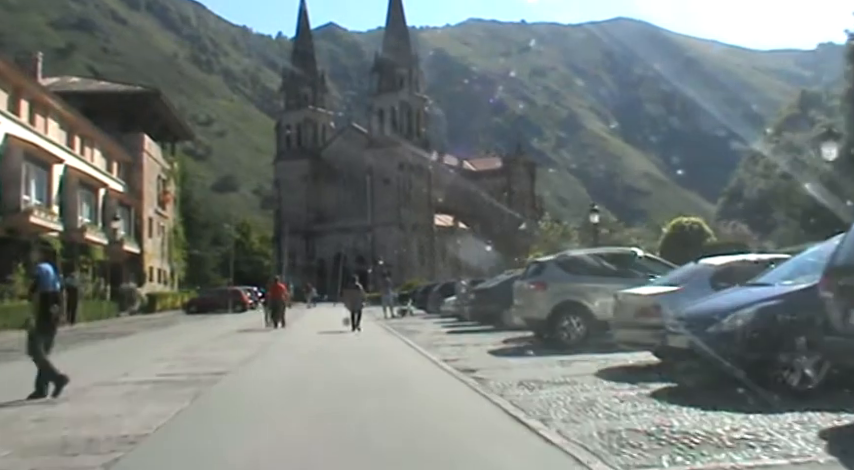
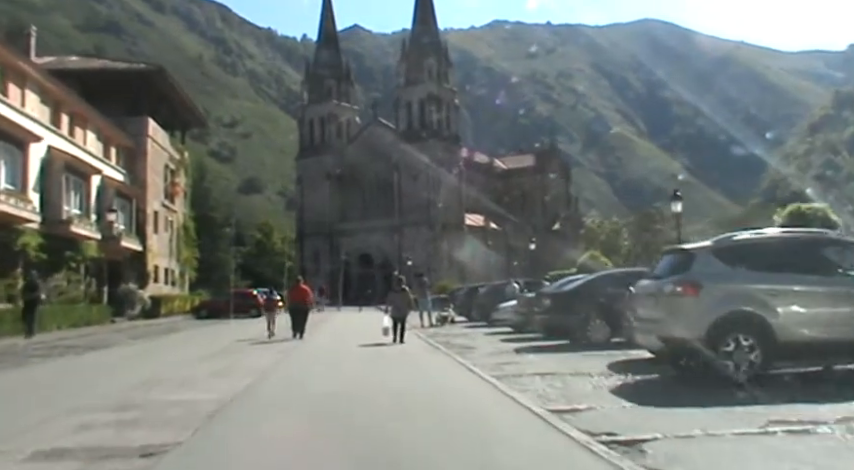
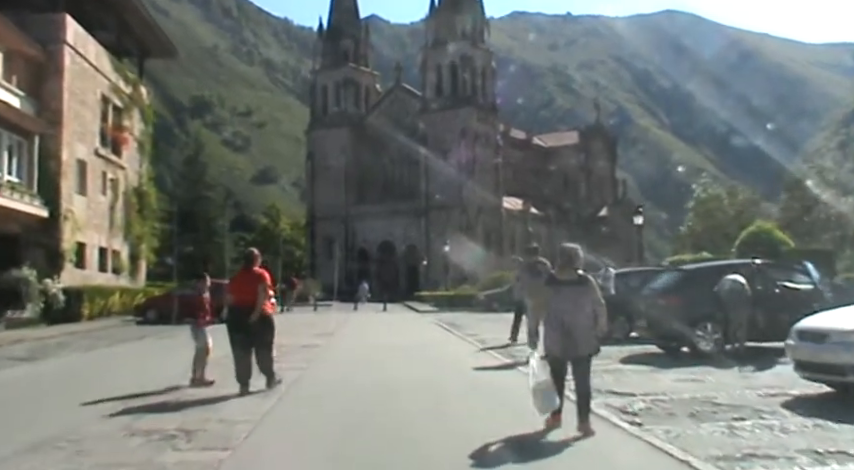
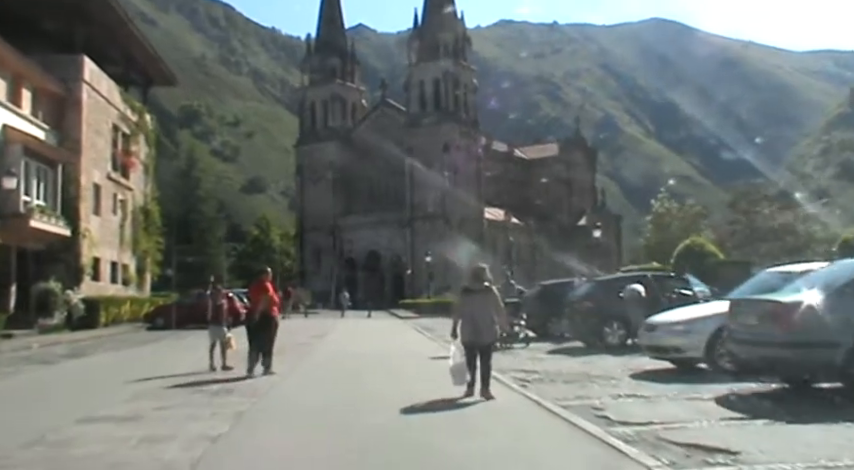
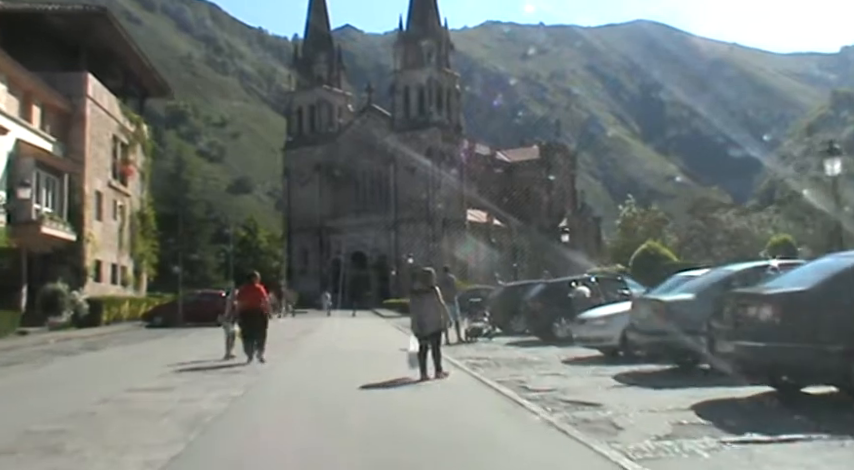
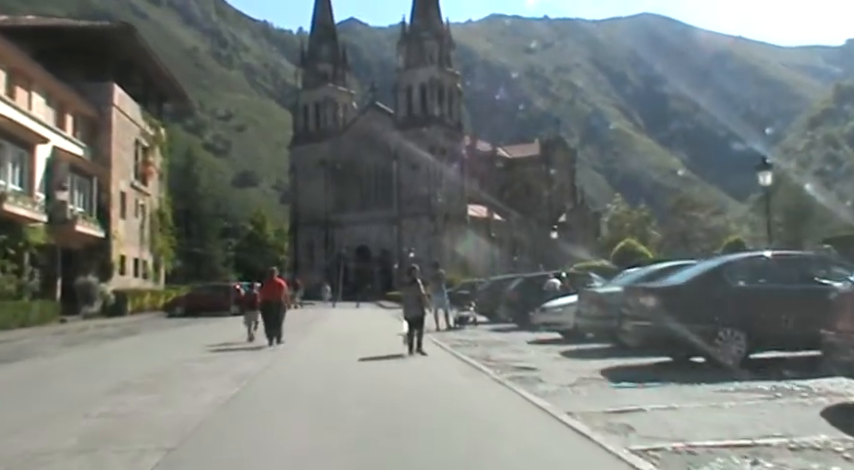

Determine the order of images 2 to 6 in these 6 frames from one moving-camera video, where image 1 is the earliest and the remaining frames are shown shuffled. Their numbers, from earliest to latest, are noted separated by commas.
2, 6, 5, 4, 3
